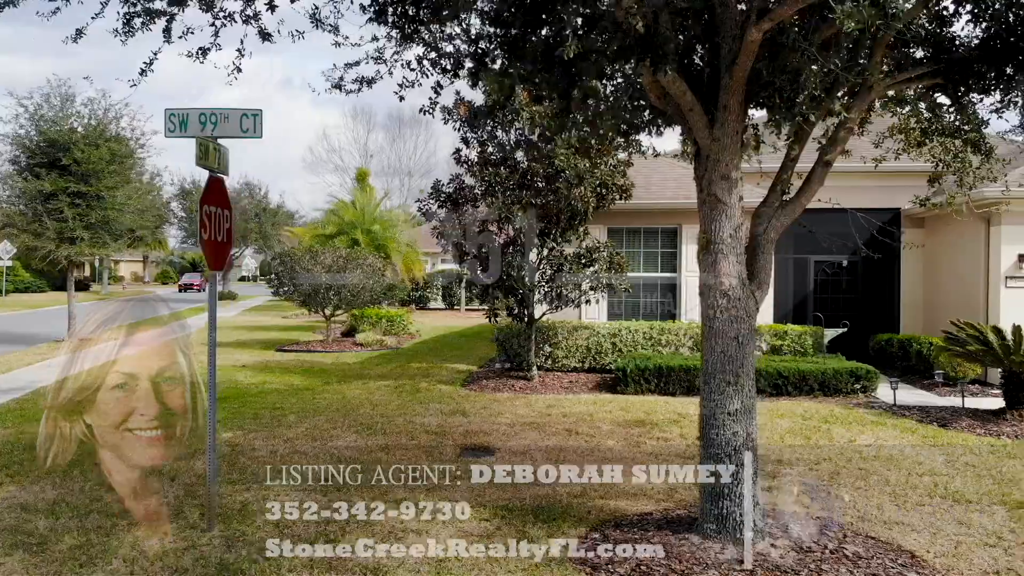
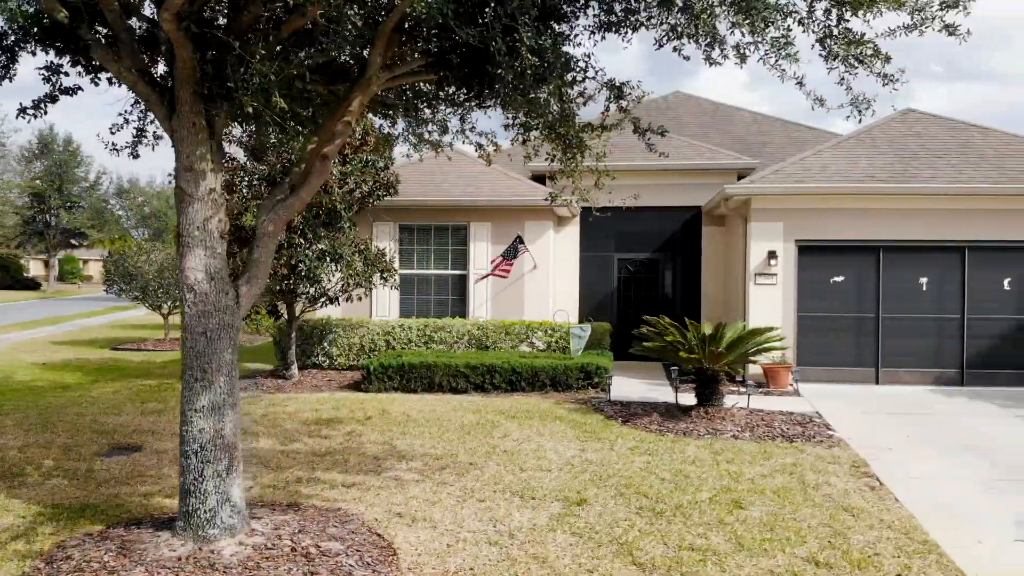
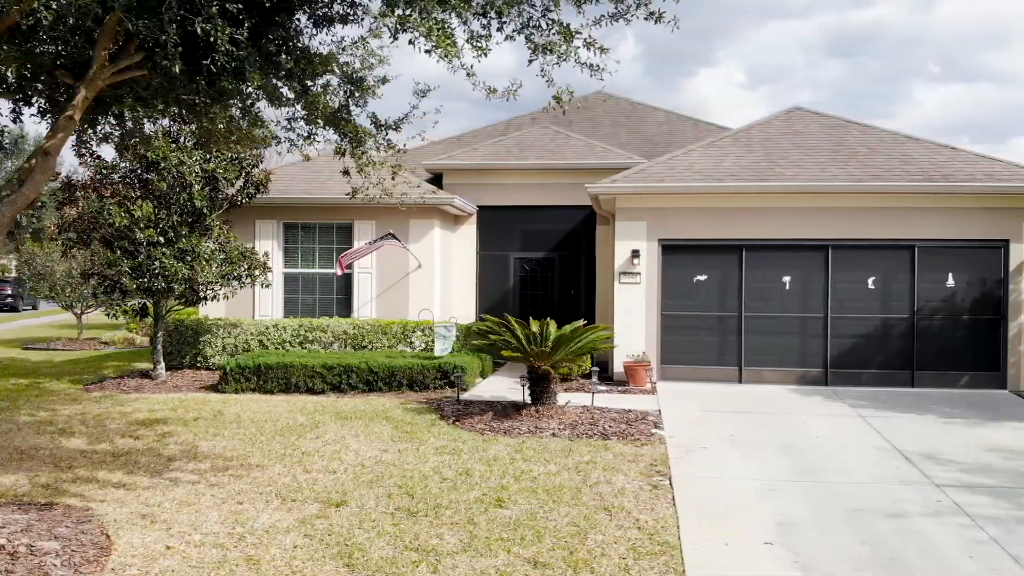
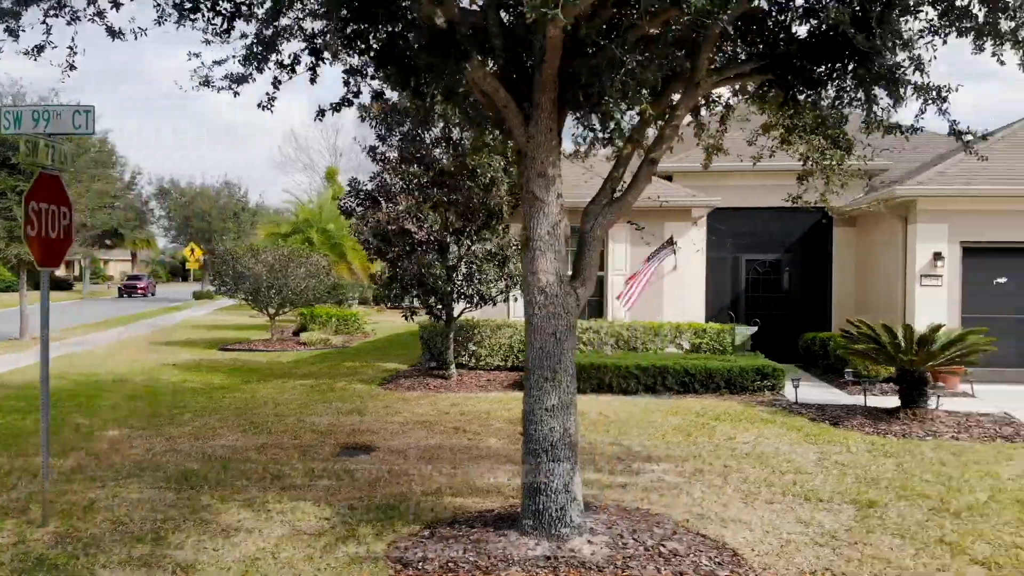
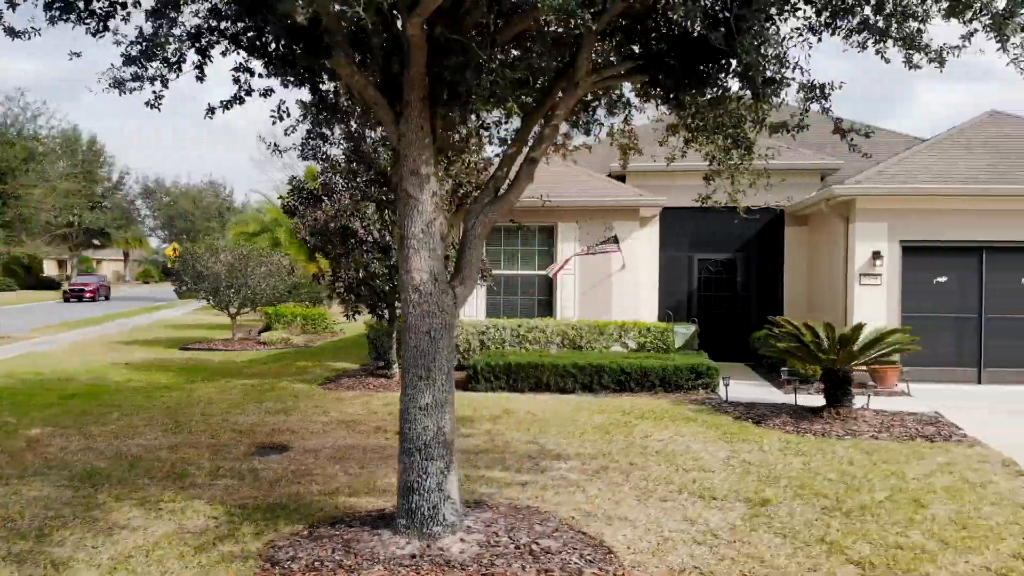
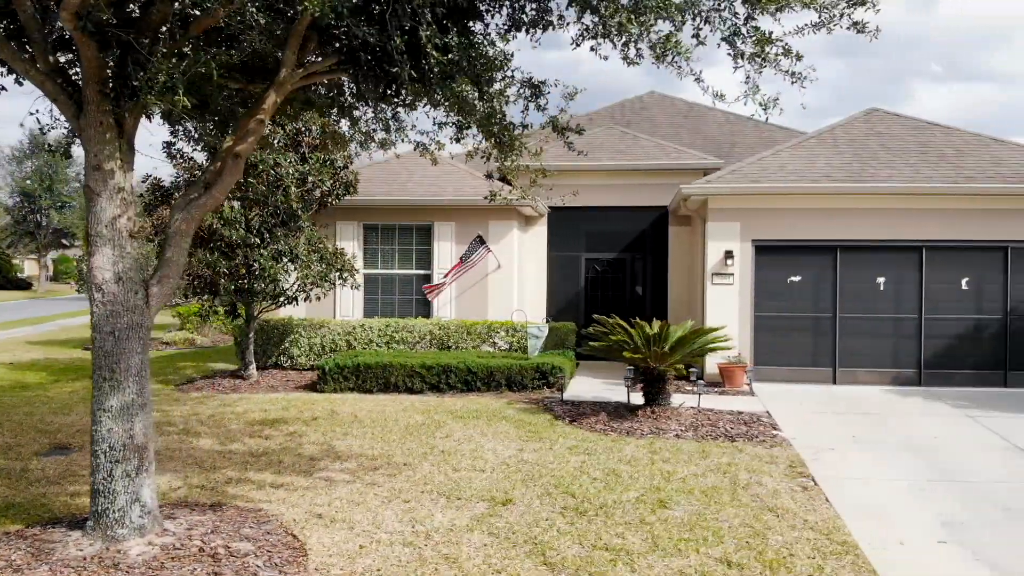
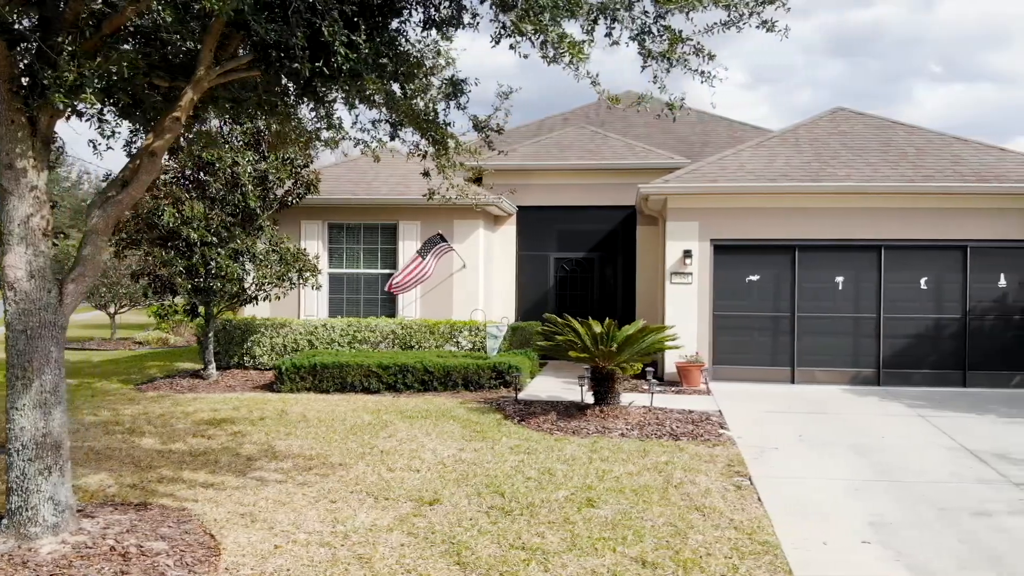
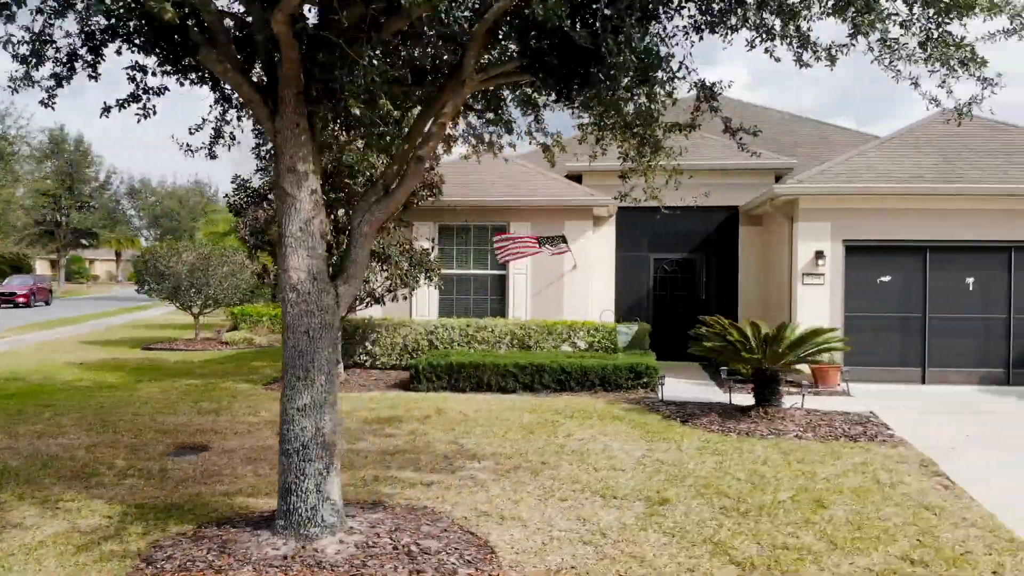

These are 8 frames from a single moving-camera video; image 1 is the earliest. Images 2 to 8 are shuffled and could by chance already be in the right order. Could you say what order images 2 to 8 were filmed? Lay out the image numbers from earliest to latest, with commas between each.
4, 5, 8, 2, 6, 7, 3
